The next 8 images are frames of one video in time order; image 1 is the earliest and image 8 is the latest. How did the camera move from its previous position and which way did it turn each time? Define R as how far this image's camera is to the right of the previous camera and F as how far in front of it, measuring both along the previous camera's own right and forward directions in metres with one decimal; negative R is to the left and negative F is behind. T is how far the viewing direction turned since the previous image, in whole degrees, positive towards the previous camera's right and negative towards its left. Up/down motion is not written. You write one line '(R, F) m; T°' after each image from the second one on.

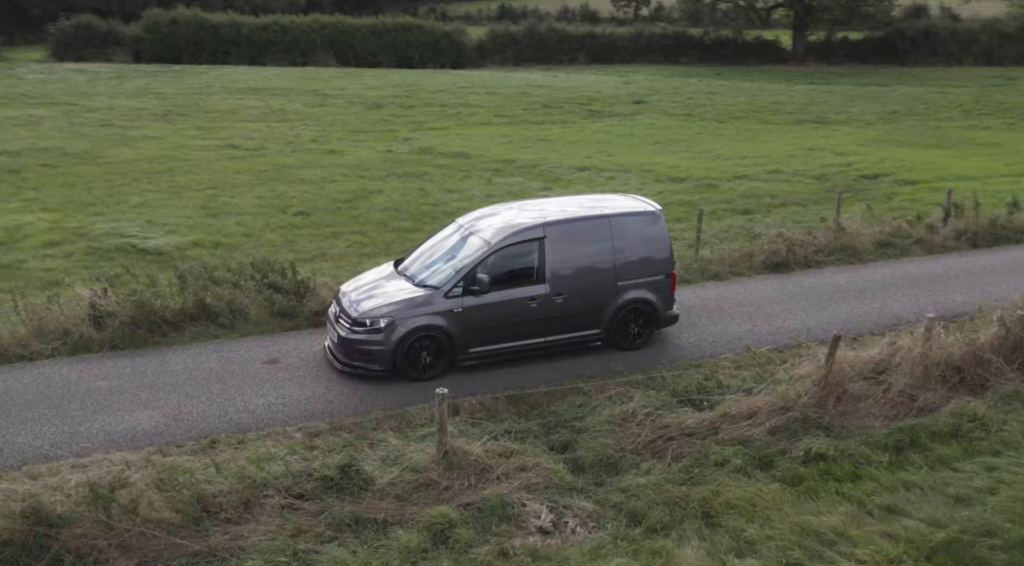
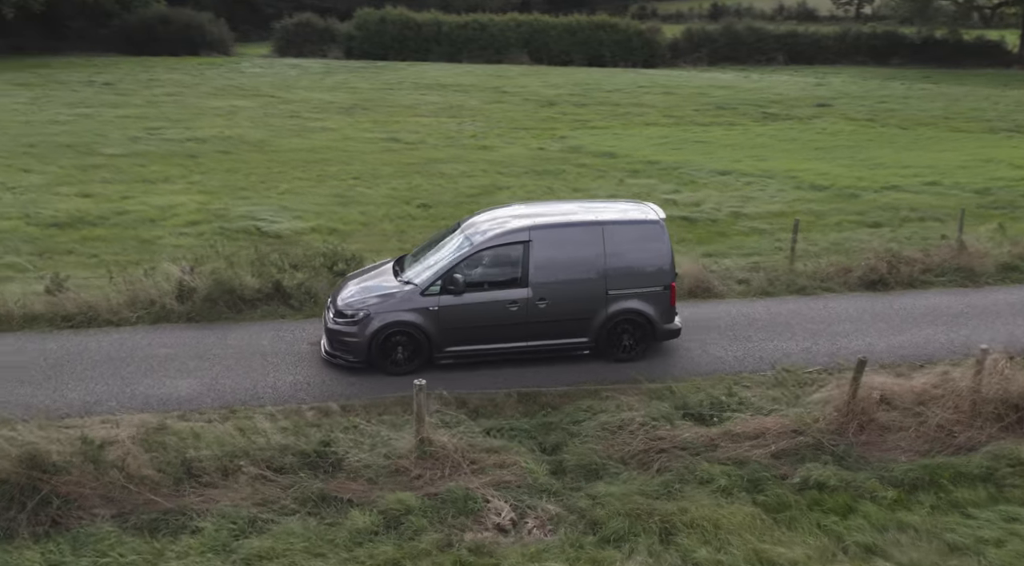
(+1.5, +0.2) m; -11°
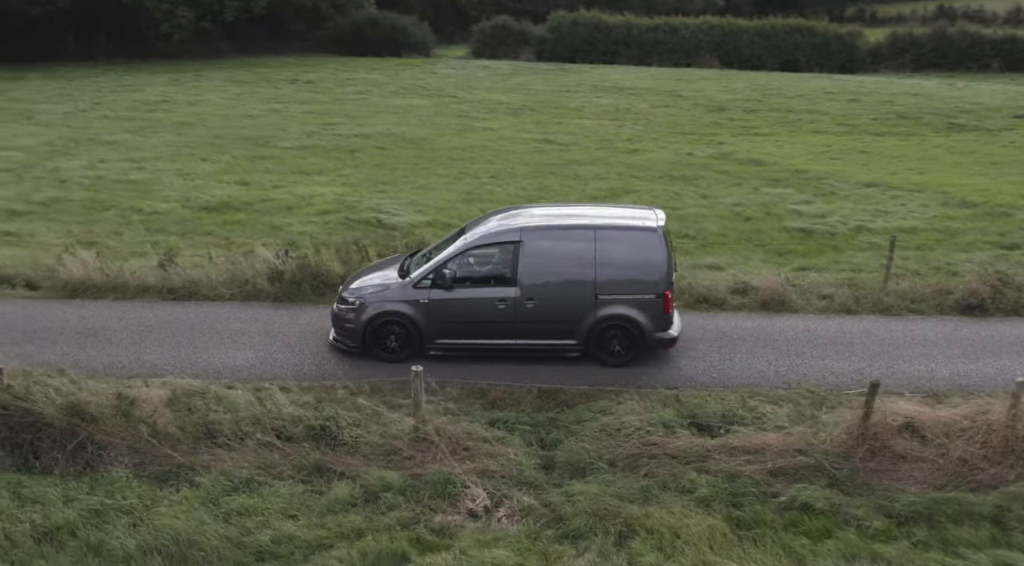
(+1.4, 0.0) m; -11°
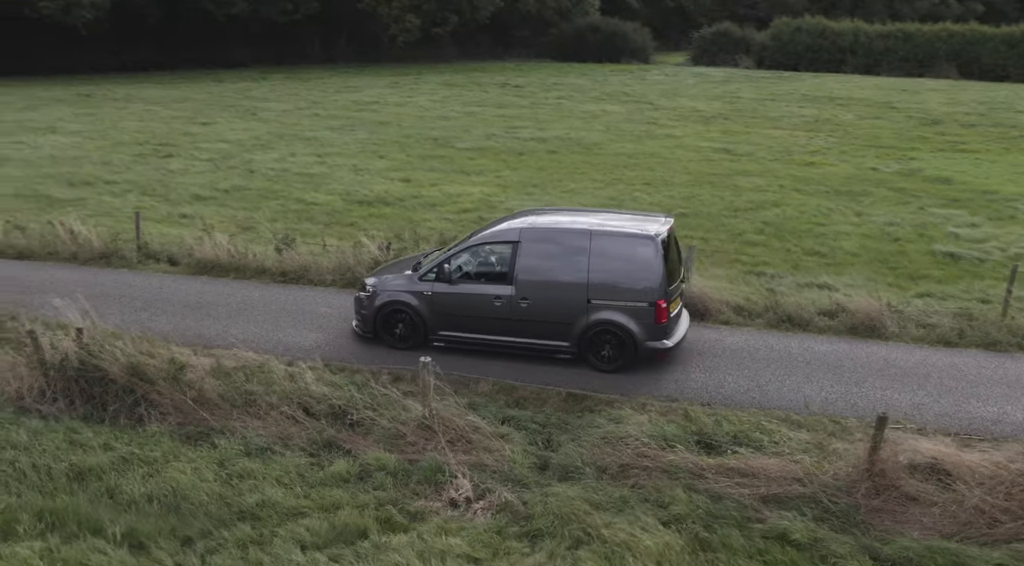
(+1.5, 0.0) m; -12°
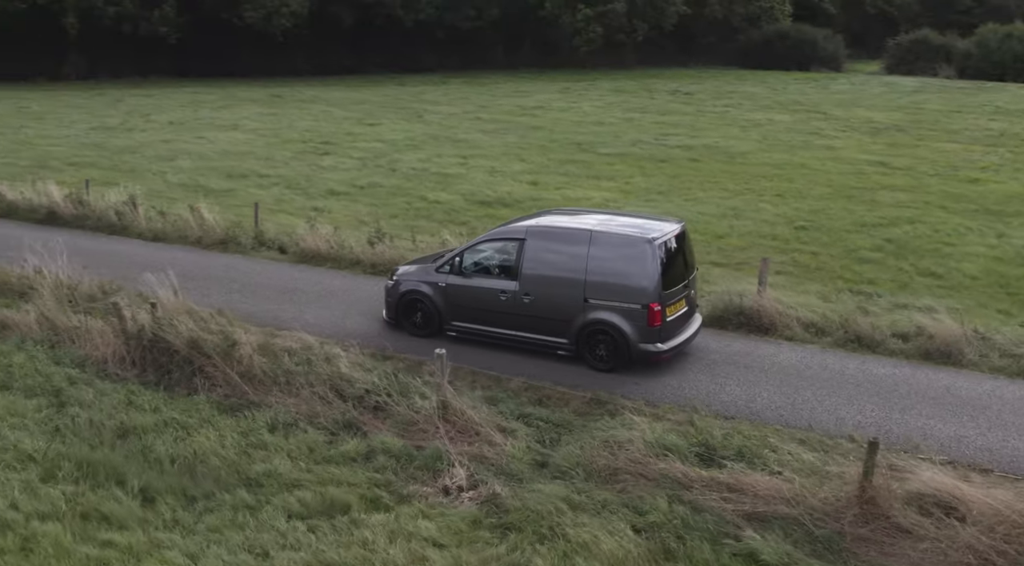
(+1.3, 0.0) m; -10°
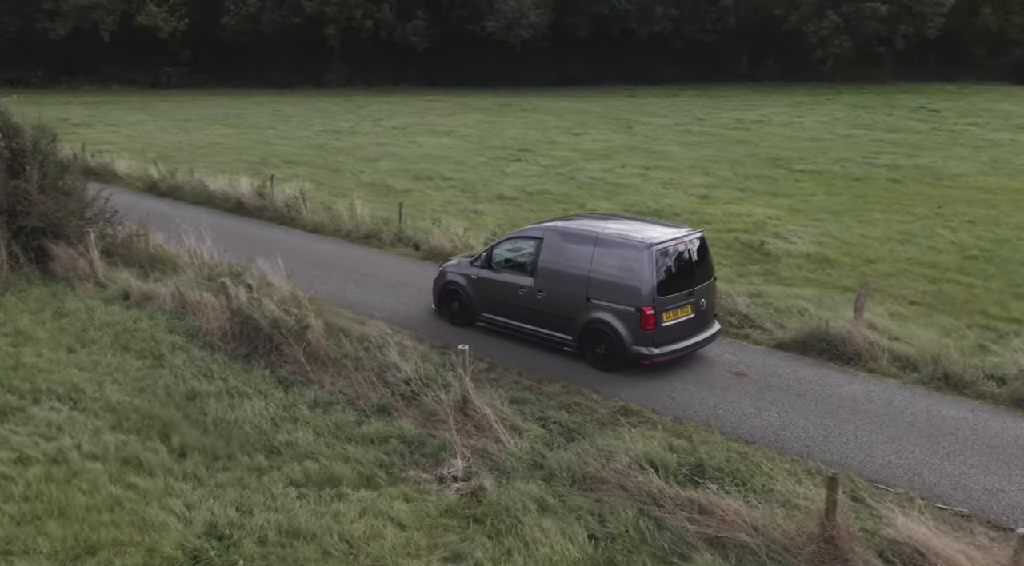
(+1.7, 0.0) m; -14°
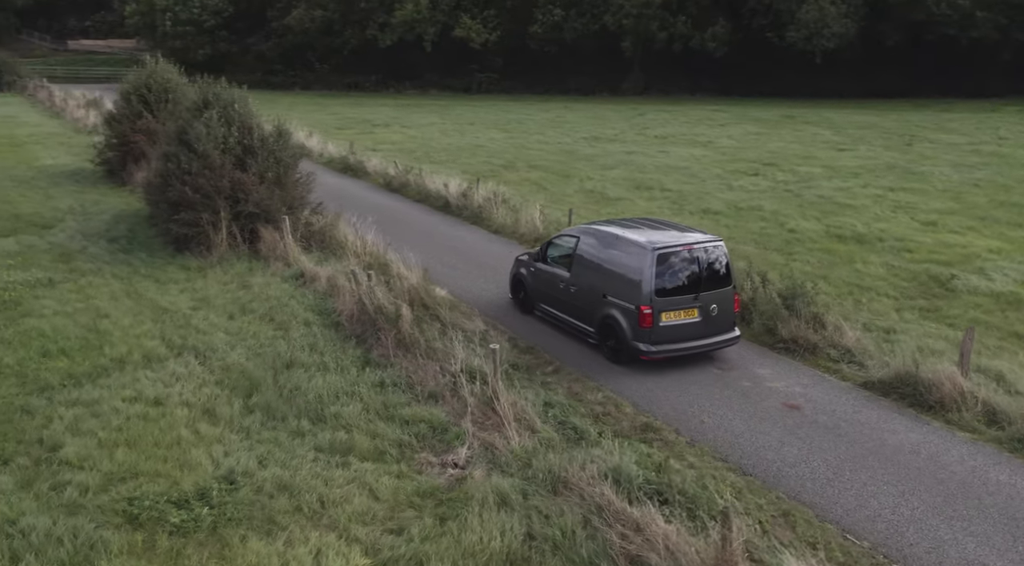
(+2.3, 0.0) m; -18°
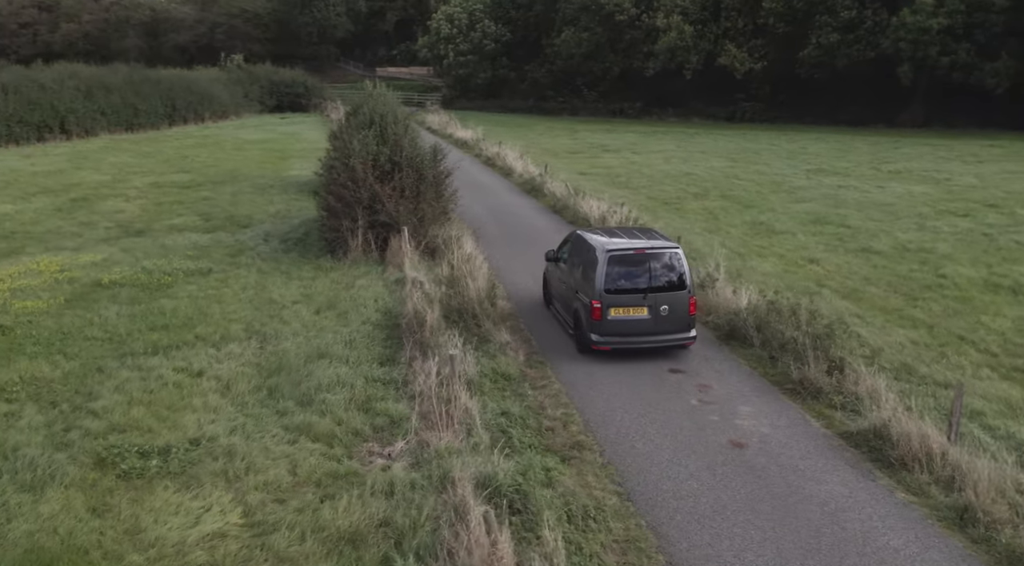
(+2.8, -0.1) m; -16°
